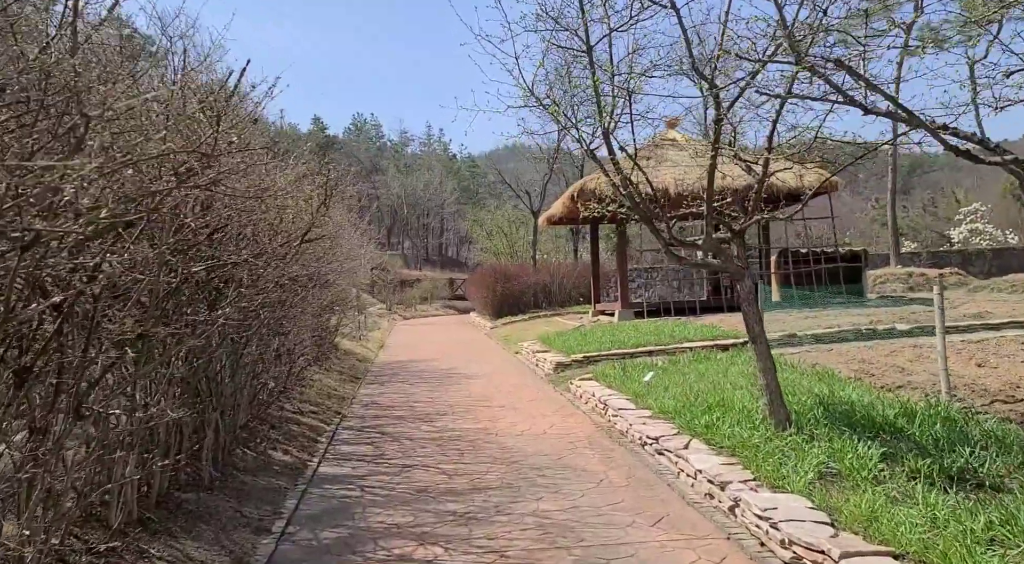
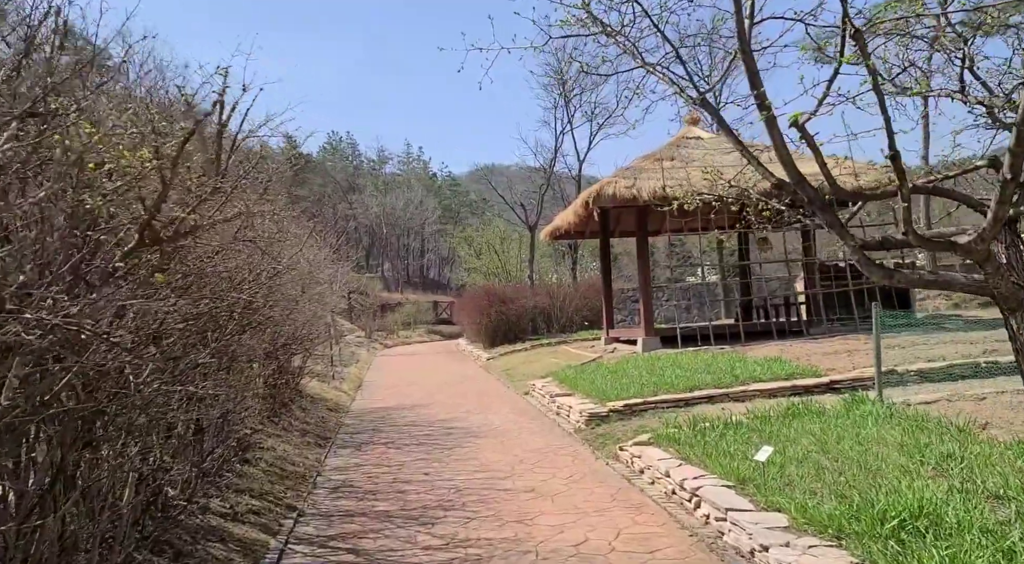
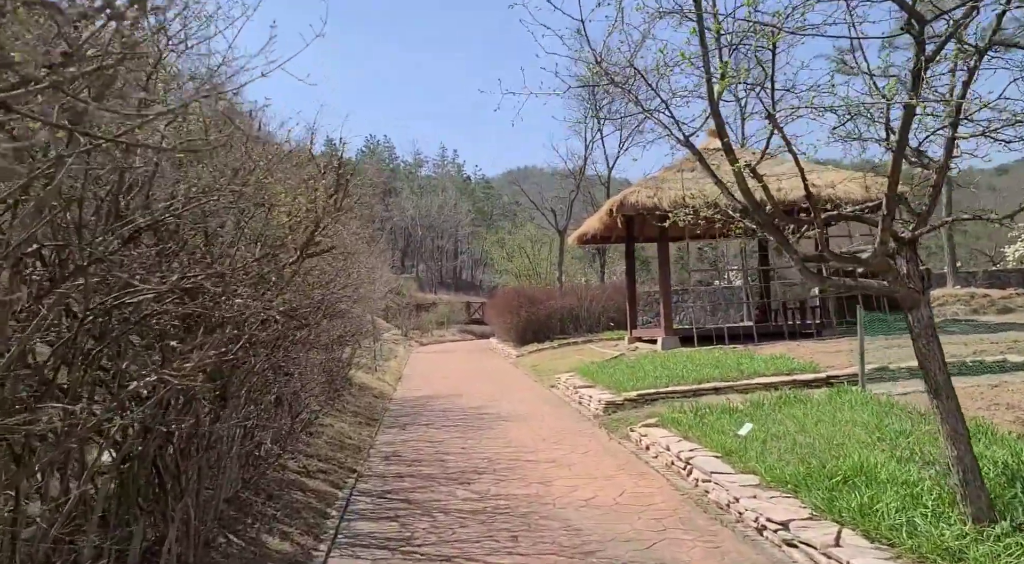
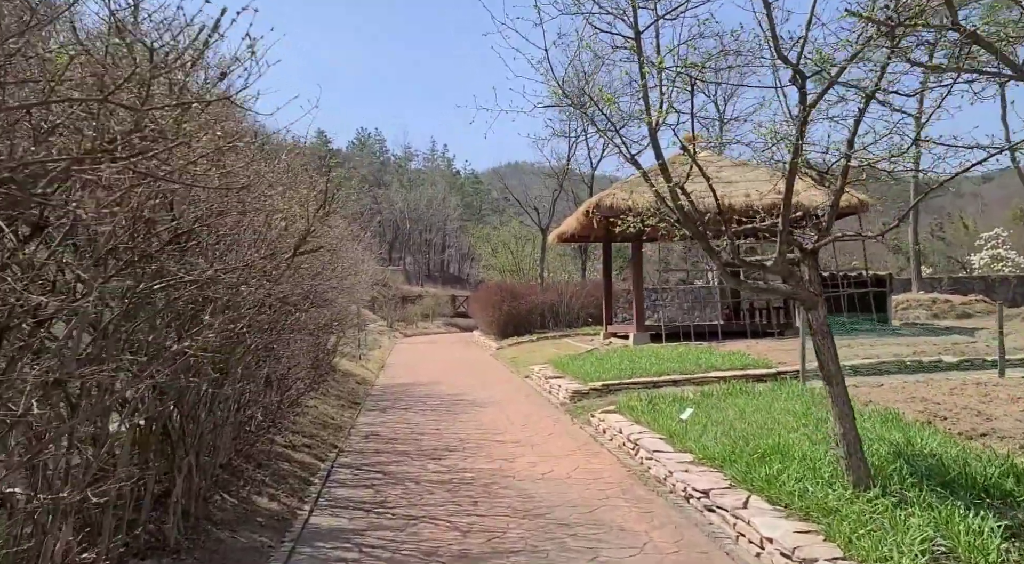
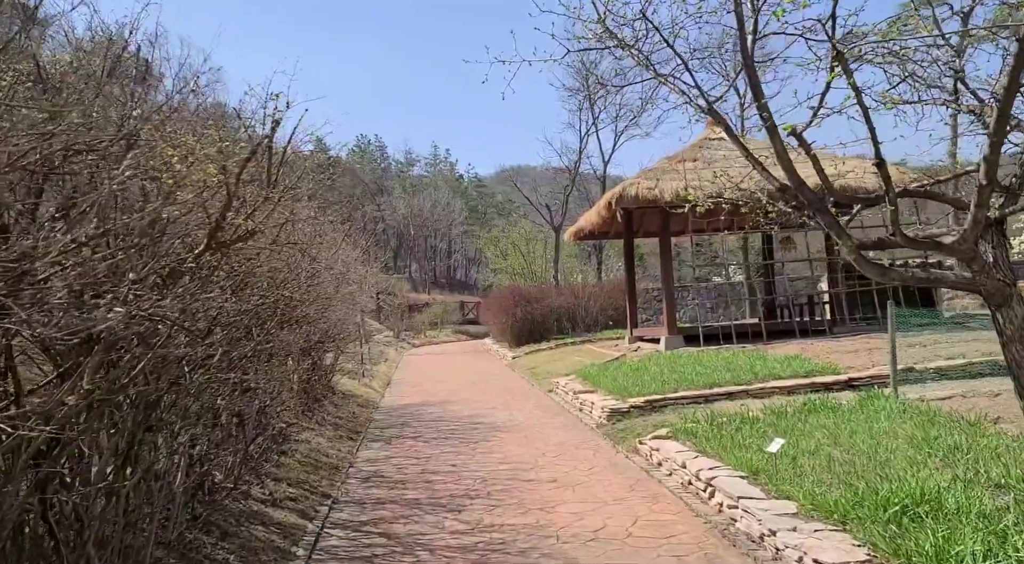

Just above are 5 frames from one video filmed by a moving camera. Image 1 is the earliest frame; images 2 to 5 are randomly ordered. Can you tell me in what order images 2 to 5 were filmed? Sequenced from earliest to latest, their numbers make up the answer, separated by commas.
4, 3, 5, 2
